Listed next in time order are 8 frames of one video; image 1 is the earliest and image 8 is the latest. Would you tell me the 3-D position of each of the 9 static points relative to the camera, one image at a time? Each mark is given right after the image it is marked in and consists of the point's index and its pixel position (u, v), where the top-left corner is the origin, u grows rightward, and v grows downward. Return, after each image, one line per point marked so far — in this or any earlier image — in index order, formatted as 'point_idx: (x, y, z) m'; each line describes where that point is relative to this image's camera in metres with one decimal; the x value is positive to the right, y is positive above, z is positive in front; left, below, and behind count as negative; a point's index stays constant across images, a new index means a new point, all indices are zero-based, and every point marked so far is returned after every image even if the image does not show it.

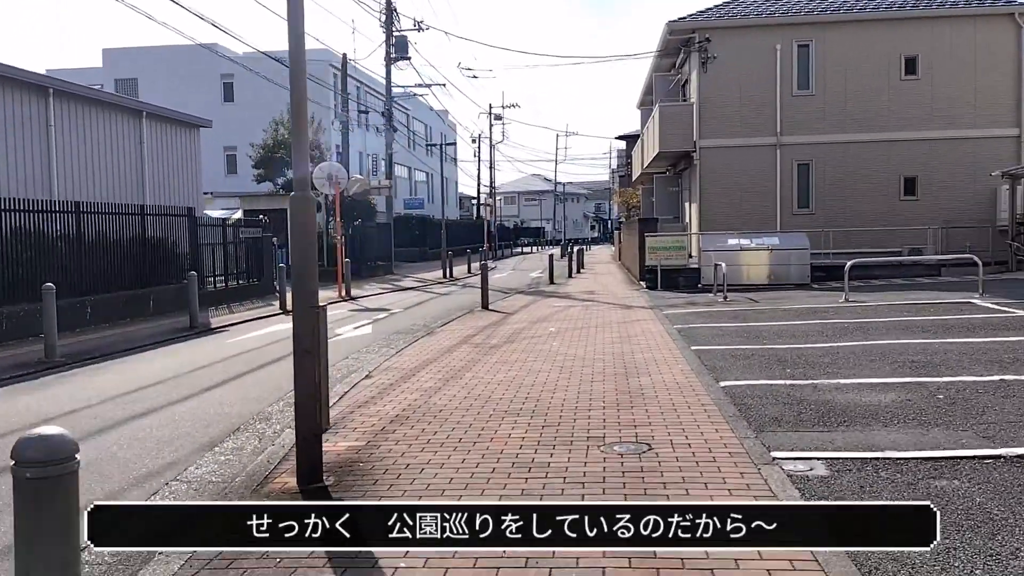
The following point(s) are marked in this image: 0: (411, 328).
0: (-2.0, -0.8, +16.5) m
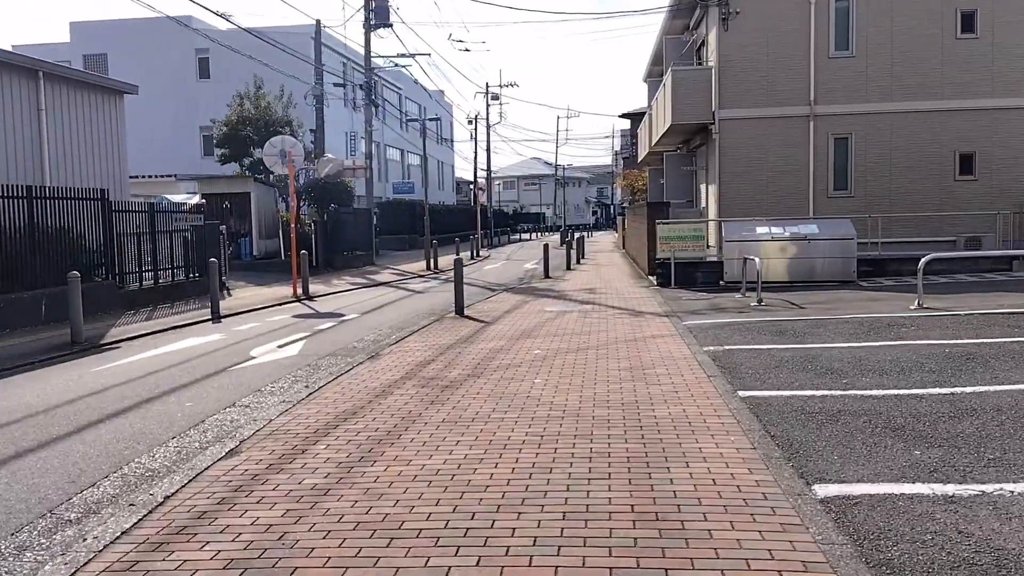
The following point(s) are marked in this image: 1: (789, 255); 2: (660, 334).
0: (-2.3, -0.9, +12.5) m
1: (+6.5, +0.8, +19.8) m
2: (+2.2, -0.7, +12.5) m
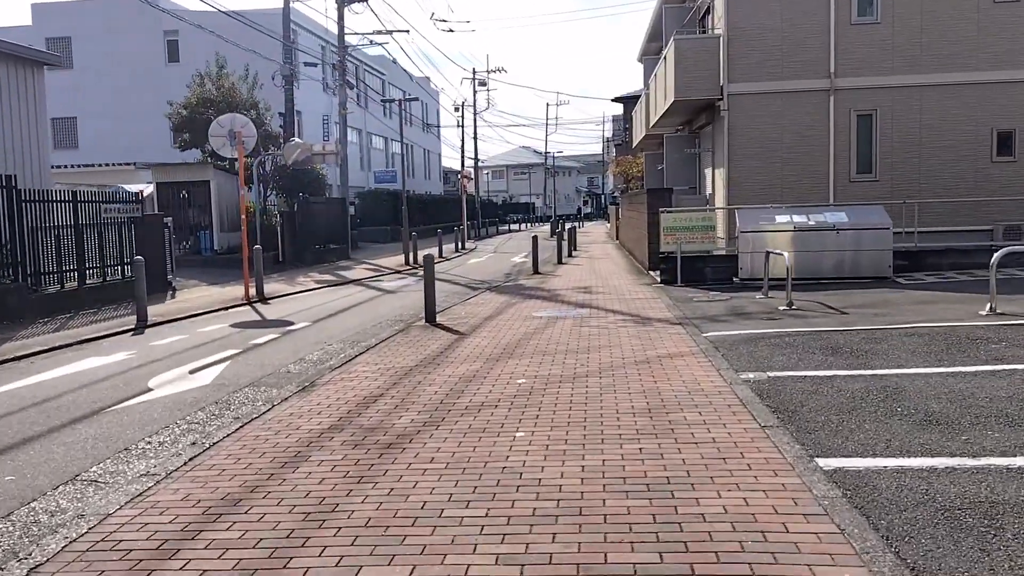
0: (-2.6, -1.0, +9.8) m
1: (+6.1, +0.8, +17.1) m
2: (+1.9, -0.7, +9.9) m
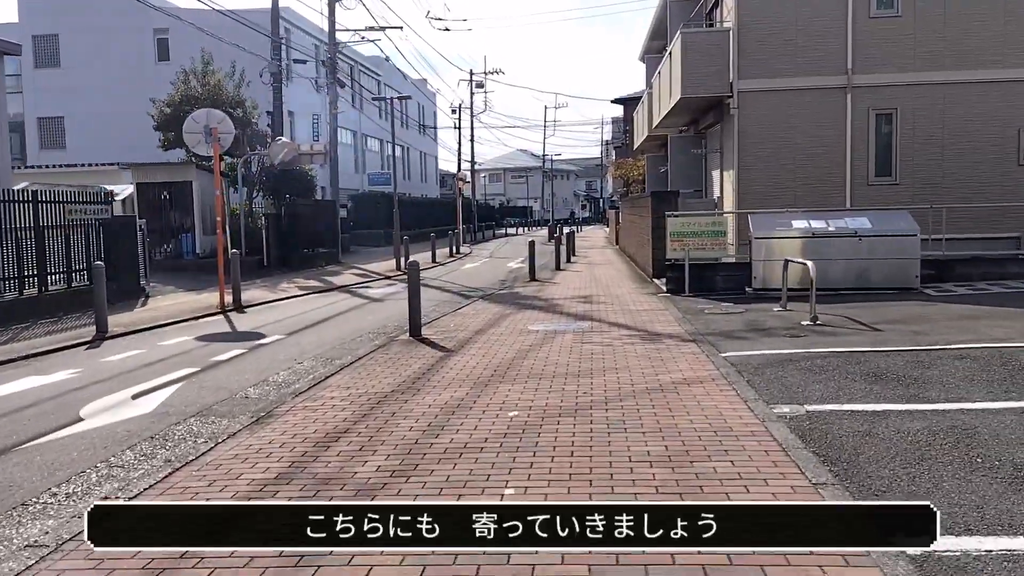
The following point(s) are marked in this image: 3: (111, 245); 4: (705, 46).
0: (-2.7, -1.1, +8.5) m
1: (+6.0, +0.6, +15.9) m
2: (+1.9, -0.9, +8.6) m
3: (-8.8, +0.9, +18.5) m
4: (+4.6, +5.7, +20.0) m
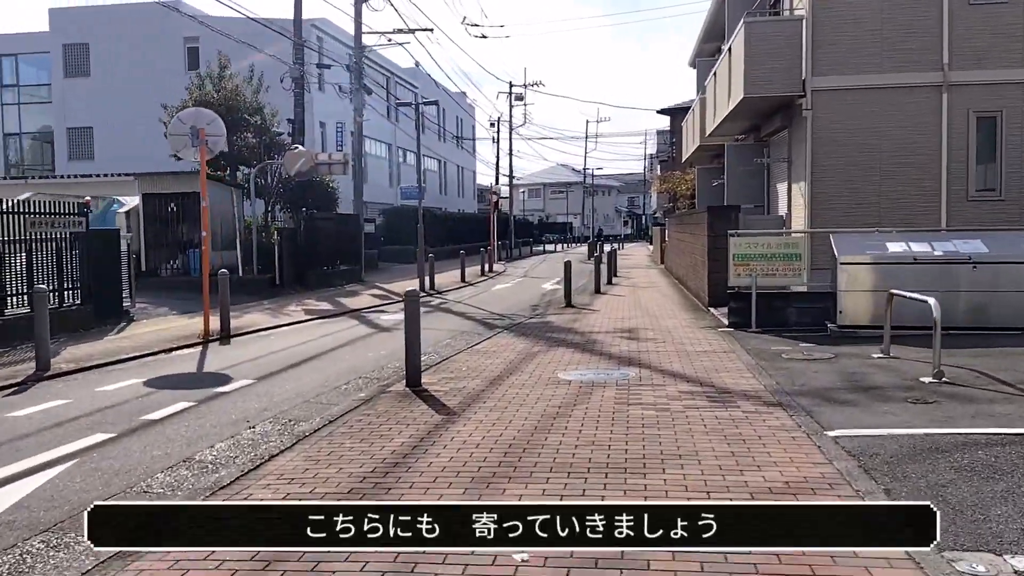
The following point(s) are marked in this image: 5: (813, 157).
0: (-2.6, -1.4, +5.9) m
1: (+6.5, 0.0, +12.9) m
2: (+2.0, -1.3, +5.8) m
3: (-8.2, +0.5, +16.3) m
4: (+5.3, +5.1, +17.2) m
5: (+6.1, +2.7, +17.1) m
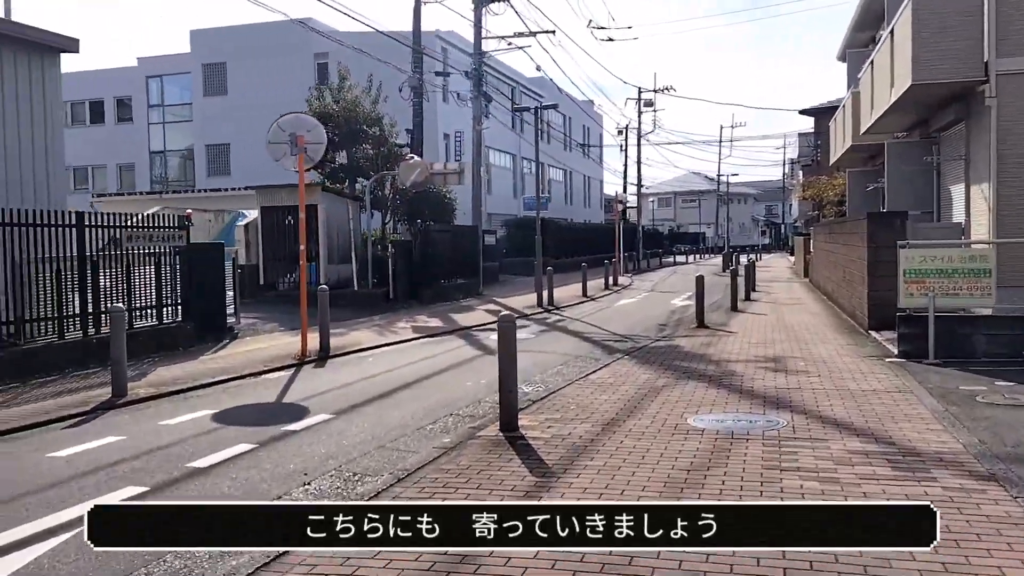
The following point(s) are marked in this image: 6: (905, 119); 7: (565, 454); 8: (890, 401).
0: (-2.0, -1.6, +4.5) m
1: (+8.0, -0.3, +10.1) m
2: (+2.4, -1.5, +3.7) m
3: (-6.0, +0.2, +15.6) m
4: (+7.5, +4.7, +14.5) m
5: (+8.3, +2.3, +14.3) m
6: (+8.4, +3.6, +18.2) m
7: (+0.5, -1.4, +7.2) m
8: (+4.0, -1.2, +9.0) m
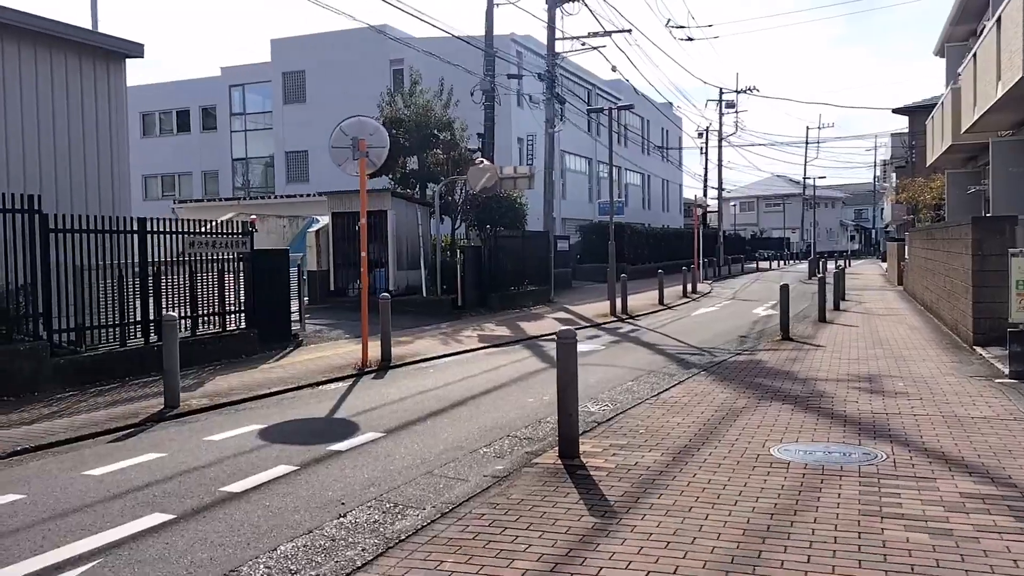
0: (-1.8, -1.7, +4.0) m
1: (+8.7, -0.4, +8.6) m
2: (+2.5, -1.6, +2.8) m
3: (-4.7, +0.1, +15.4) m
4: (+8.6, +4.5, +13.1) m
5: (+9.3, +2.1, +12.8) m
6: (+9.9, +3.4, +16.7) m
7: (+0.9, -1.5, +6.5) m
8: (+4.6, -1.3, +7.9) m
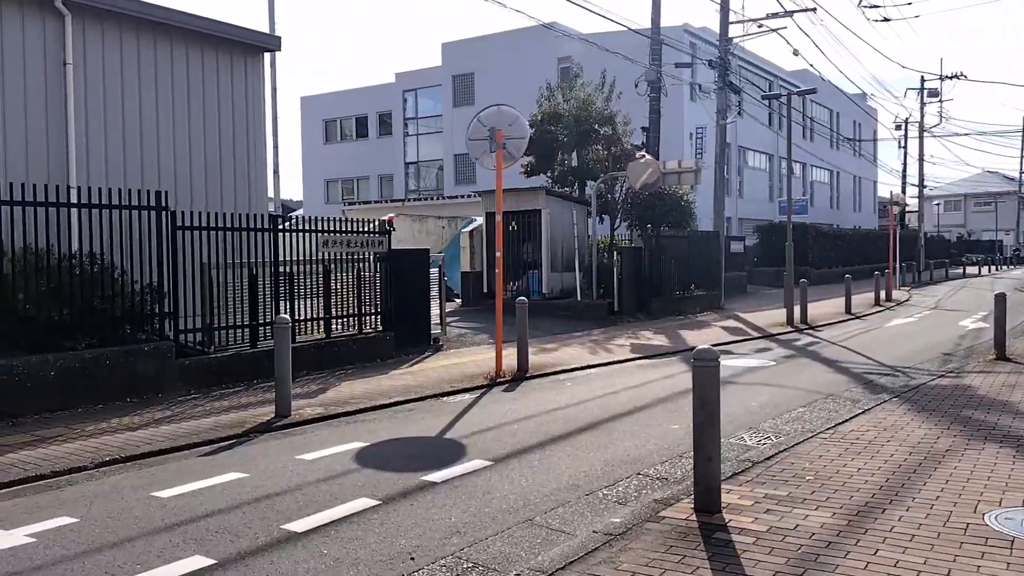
0: (-1.6, -1.7, +3.0) m
1: (+9.6, -0.6, +5.3) m
2: (+2.4, -1.6, +0.8) m
3: (-2.1, 0.0, +14.7) m
4: (+10.6, +4.4, +9.7) m
5: (+11.2, +1.9, +9.3) m
6: (+12.5, +3.2, +13.0) m
7: (+1.5, -1.6, +4.8) m
8: (+5.4, -1.4, +5.4) m
